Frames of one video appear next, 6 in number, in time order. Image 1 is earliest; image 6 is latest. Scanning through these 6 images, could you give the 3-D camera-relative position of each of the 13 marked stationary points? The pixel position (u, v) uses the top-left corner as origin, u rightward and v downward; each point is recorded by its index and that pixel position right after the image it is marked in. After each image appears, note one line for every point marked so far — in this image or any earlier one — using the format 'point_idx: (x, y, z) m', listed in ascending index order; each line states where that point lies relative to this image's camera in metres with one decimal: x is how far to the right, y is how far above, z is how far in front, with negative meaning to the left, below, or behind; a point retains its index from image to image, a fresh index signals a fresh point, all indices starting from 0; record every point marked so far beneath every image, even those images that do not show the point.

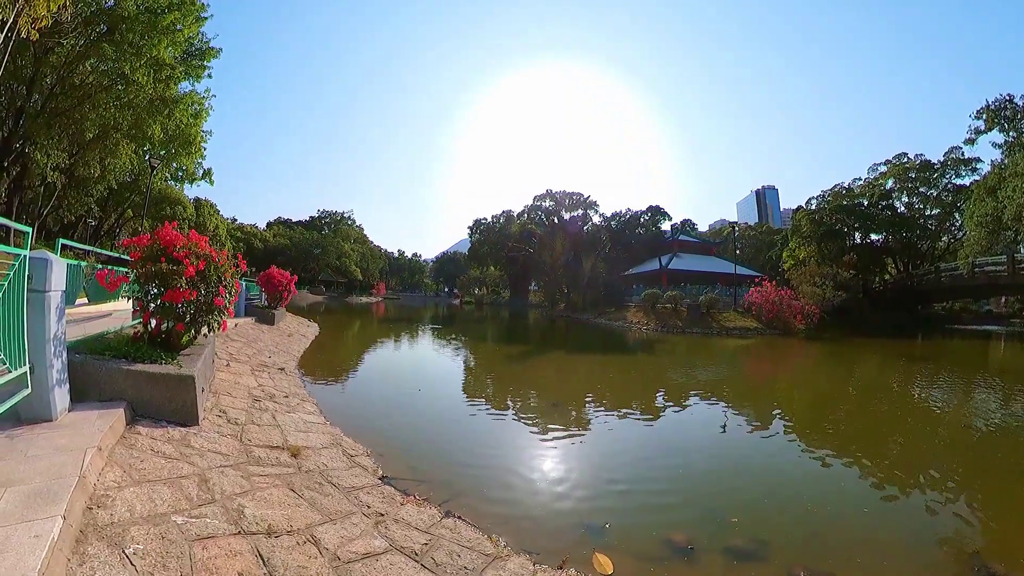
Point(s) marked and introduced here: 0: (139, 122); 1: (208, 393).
0: (-10.1, +4.3, +12.7) m
1: (-2.6, -0.9, +4.2) m
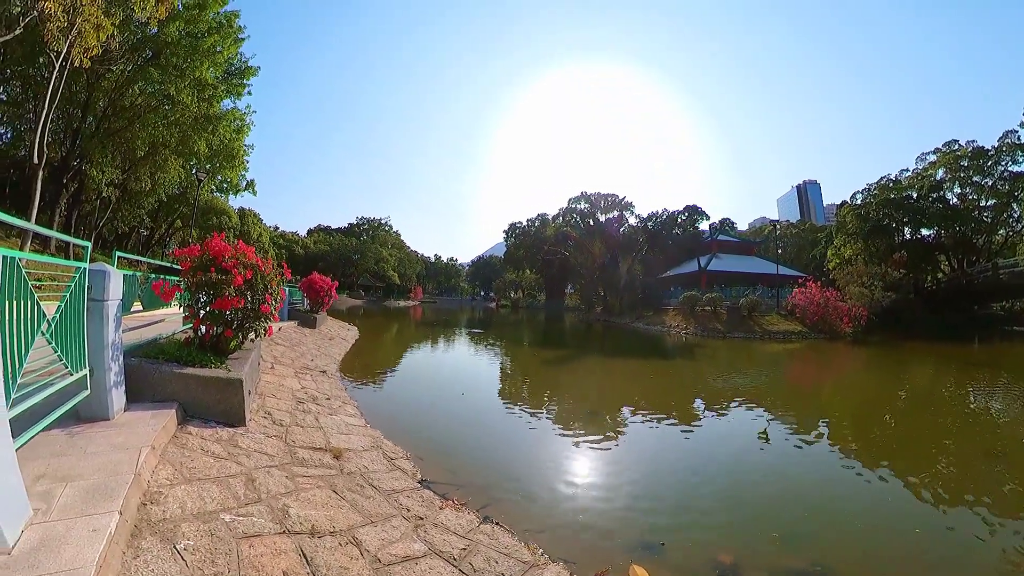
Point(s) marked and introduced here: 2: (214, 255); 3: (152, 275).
0: (-9.2, +4.1, +13.3) m
1: (-2.3, -1.0, +4.3) m
2: (-2.8, +0.3, +4.5) m
3: (-4.7, +0.1, +6.2) m
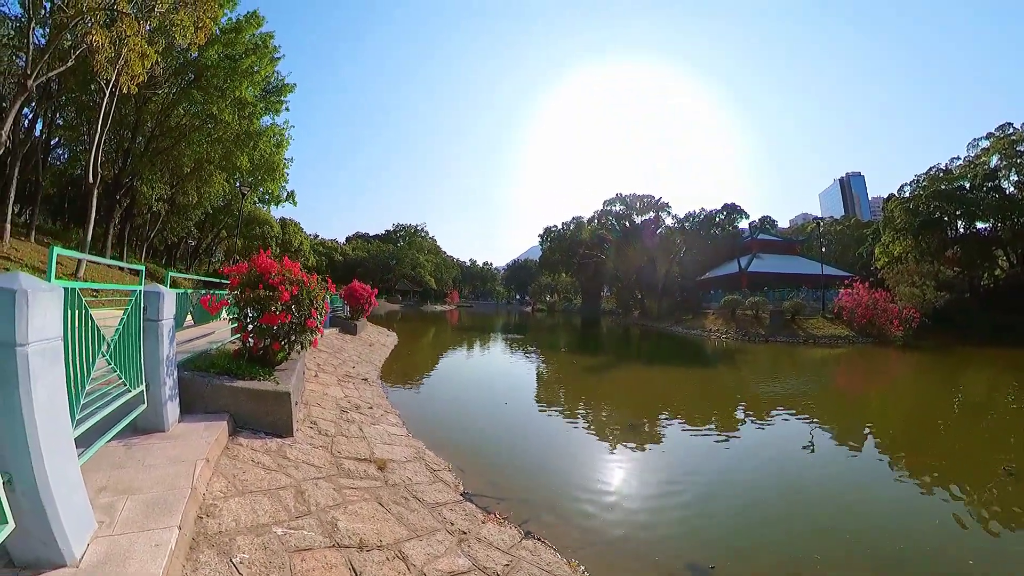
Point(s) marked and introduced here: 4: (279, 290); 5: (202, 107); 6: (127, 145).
0: (-8.2, +3.9, +13.9) m
1: (-1.9, -1.1, +4.4) m
2: (-2.4, +0.2, +4.6) m
3: (-4.2, 0.0, +6.5) m
4: (-2.2, 0.0, +4.6) m
5: (-8.5, +4.9, +13.1) m
6: (-11.4, +4.2, +14.1) m
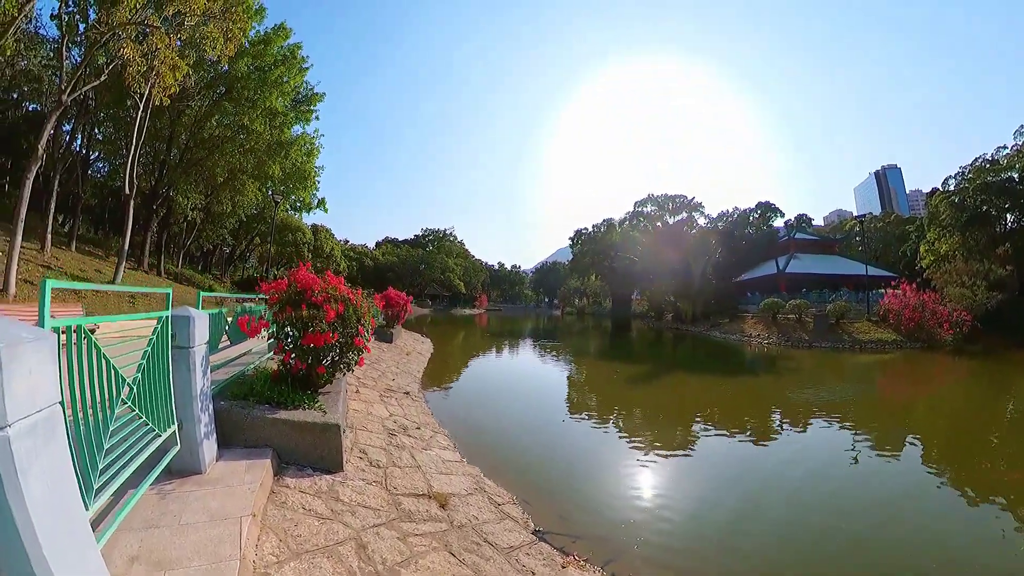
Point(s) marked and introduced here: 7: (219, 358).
0: (-7.2, +3.7, +13.9) m
1: (-1.4, -1.1, +4.0) m
2: (-1.8, +0.1, +4.2) m
3: (-3.5, -0.2, +6.2) m
4: (-1.6, -0.1, +4.2) m
5: (-7.5, +4.7, +13.0) m
6: (-10.4, +3.9, +14.2) m
7: (-3.1, -0.7, +5.2) m
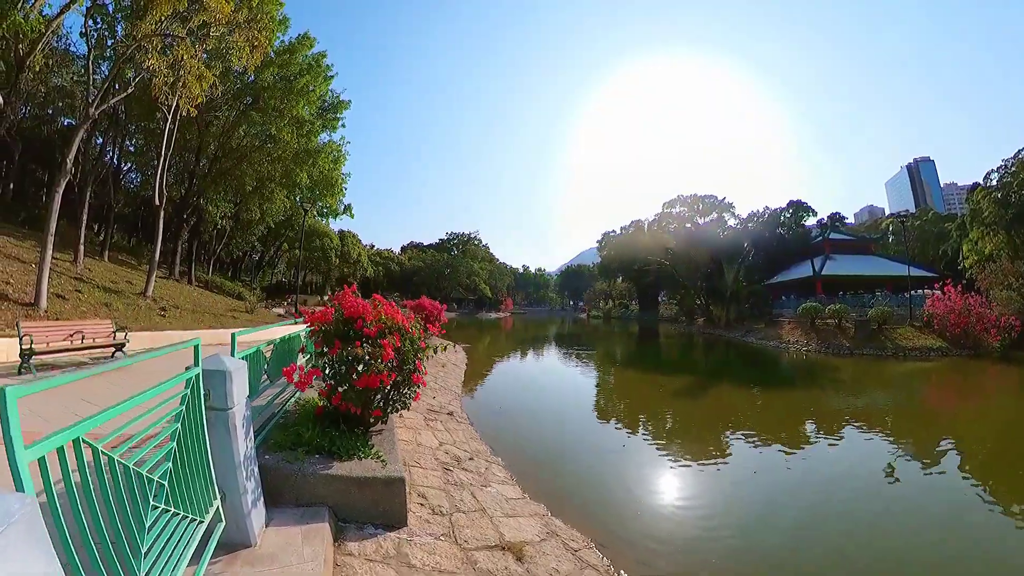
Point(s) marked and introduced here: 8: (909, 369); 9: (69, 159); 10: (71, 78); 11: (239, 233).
0: (-6.3, +3.5, +13.7) m
1: (-0.9, -1.3, +3.6) m
2: (-1.3, 0.0, +3.8) m
3: (-3.0, -0.3, +5.9) m
4: (-1.2, -0.2, +3.8) m
5: (-6.7, +4.5, +12.9) m
6: (-9.5, +3.7, +14.2) m
7: (-2.6, -0.8, +4.9) m
8: (+14.3, -2.8, +17.0) m
9: (-9.6, +2.8, +10.3) m
10: (-12.1, +5.8, +13.1) m
11: (-11.1, +2.3, +19.5) m
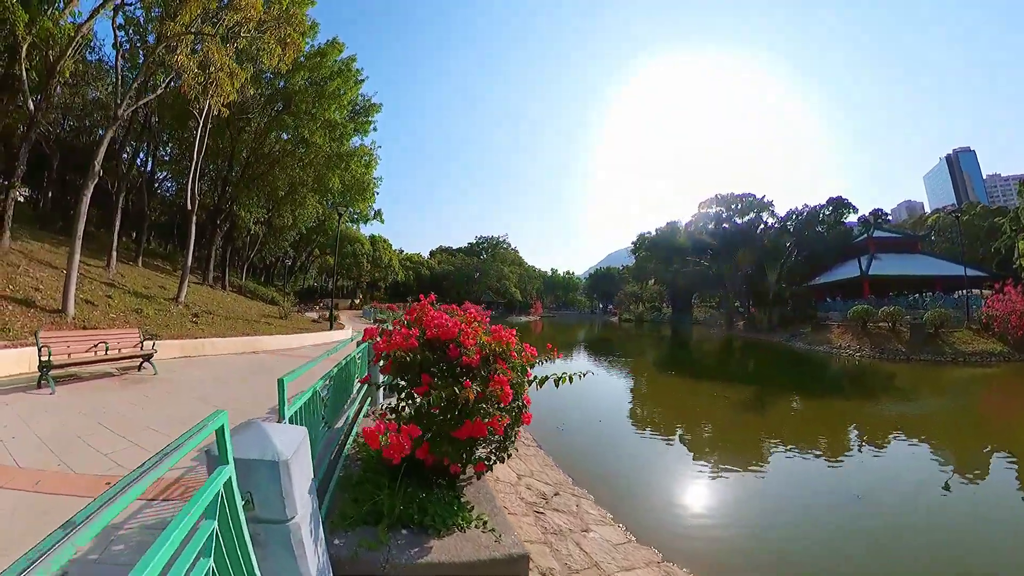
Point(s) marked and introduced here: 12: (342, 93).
0: (-5.3, +3.3, +13.4) m
1: (-0.3, -1.3, +3.0) m
2: (-0.8, 0.0, +3.3) m
3: (-2.3, -0.3, +5.4) m
4: (-0.6, -0.2, +3.2) m
5: (-5.7, +4.4, +12.7) m
6: (-8.4, +3.5, +14.1) m
7: (-2.0, -0.9, +4.4) m
8: (+15.6, -2.8, +15.6) m
9: (-8.7, +2.7, +10.2) m
10: (-11.1, +5.7, +13.1) m
11: (-9.8, +2.1, +19.4) m
12: (-4.6, +5.7, +13.4) m
